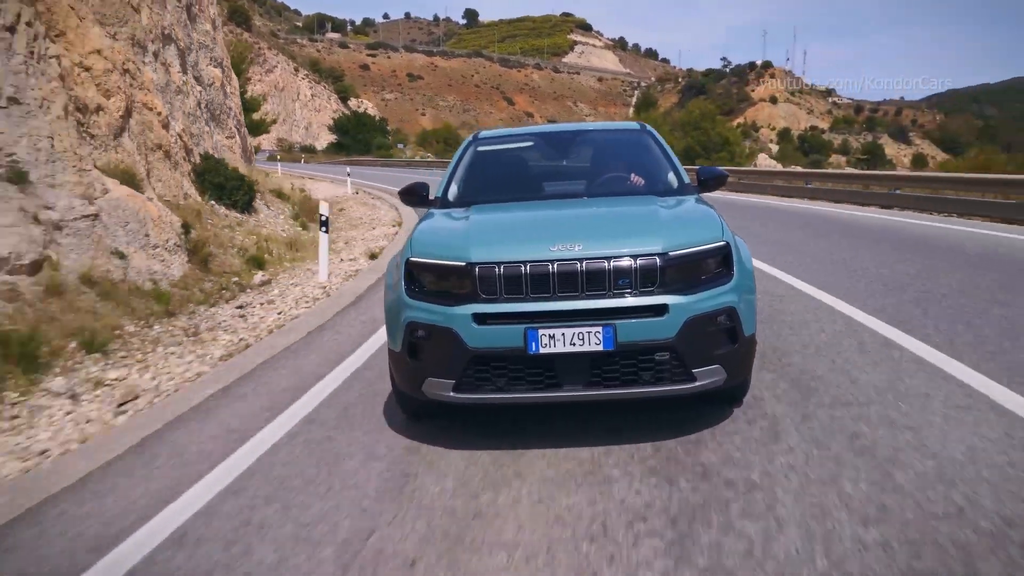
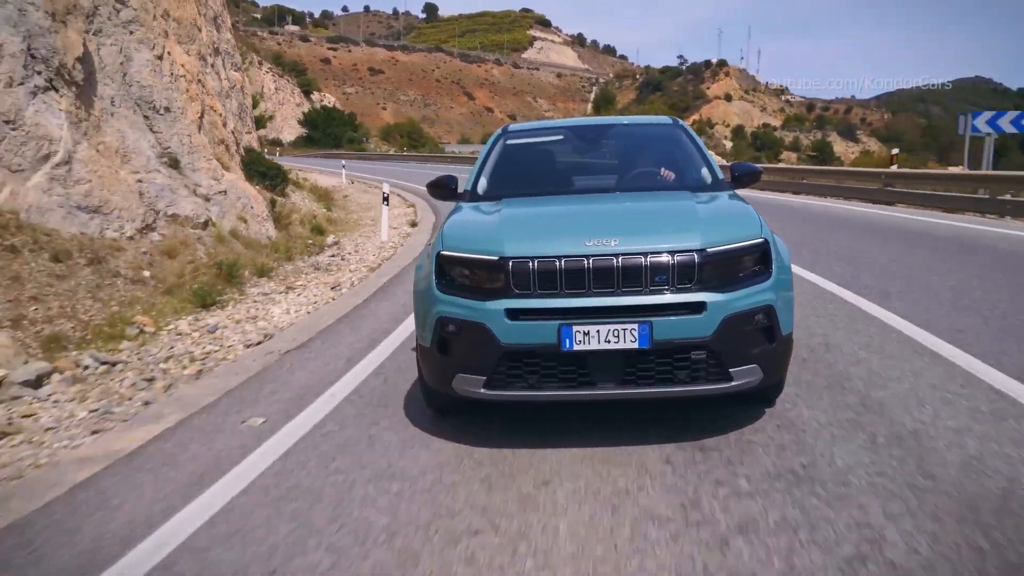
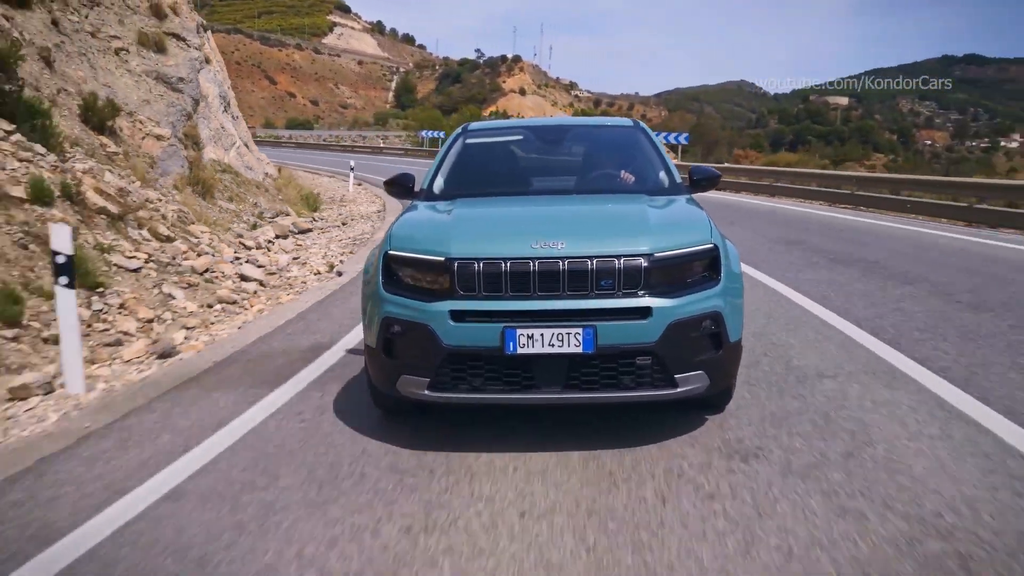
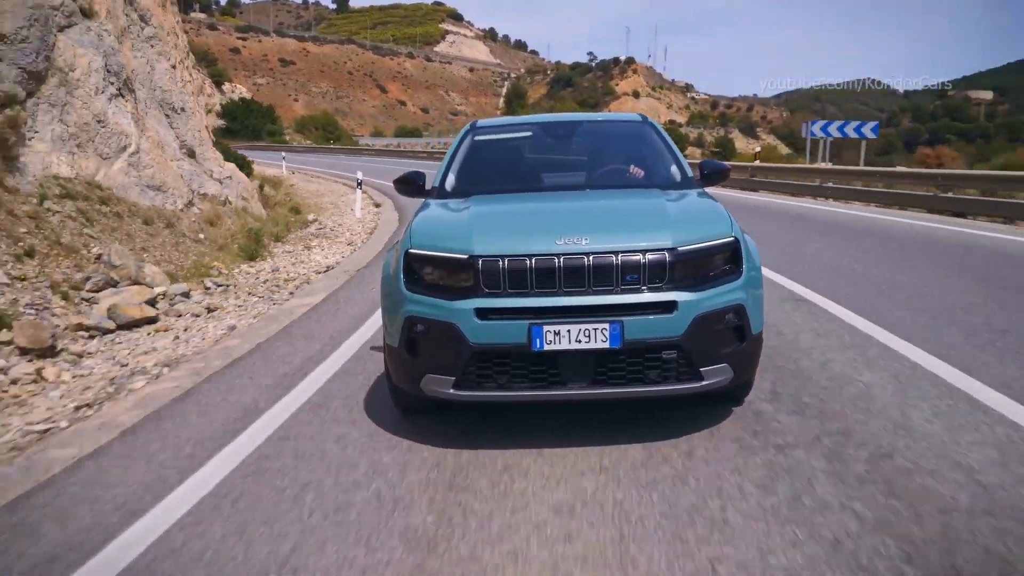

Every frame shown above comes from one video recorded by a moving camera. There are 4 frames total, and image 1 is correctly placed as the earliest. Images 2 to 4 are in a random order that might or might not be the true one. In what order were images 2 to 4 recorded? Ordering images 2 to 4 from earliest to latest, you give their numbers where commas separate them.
2, 4, 3
